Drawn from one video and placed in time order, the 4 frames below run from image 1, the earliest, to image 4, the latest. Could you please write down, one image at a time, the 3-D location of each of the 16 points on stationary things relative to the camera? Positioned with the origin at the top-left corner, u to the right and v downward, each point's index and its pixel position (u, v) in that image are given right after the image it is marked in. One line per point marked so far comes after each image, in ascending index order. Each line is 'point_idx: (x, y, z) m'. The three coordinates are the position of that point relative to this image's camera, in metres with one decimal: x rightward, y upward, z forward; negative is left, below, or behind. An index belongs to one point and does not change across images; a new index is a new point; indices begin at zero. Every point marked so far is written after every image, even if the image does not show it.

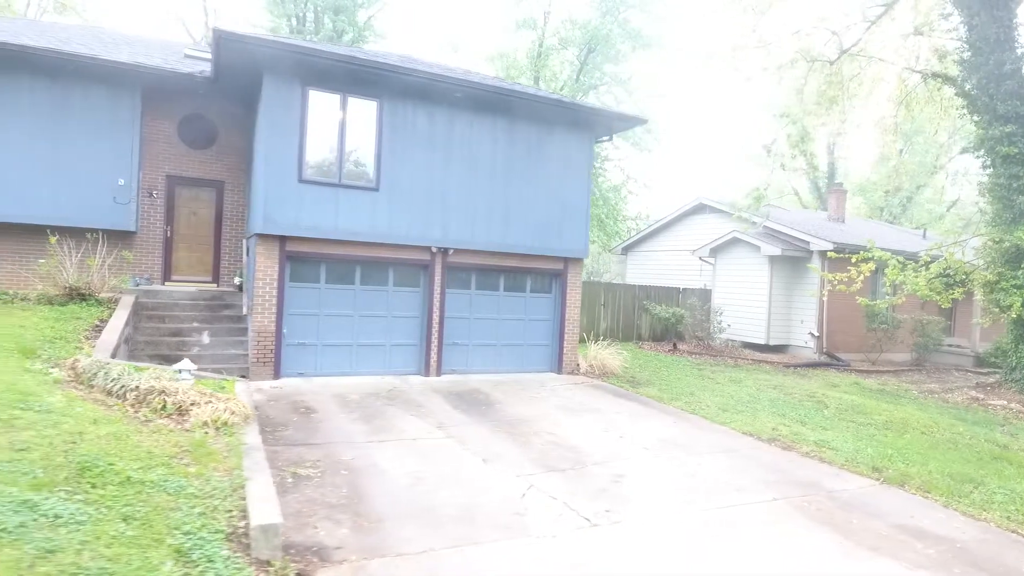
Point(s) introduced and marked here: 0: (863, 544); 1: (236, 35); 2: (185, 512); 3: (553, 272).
0: (+3.1, -2.2, +5.8) m
1: (-3.8, +3.5, +9.4) m
2: (-2.2, -1.5, +4.6) m
3: (+0.9, +0.3, +12.9) m
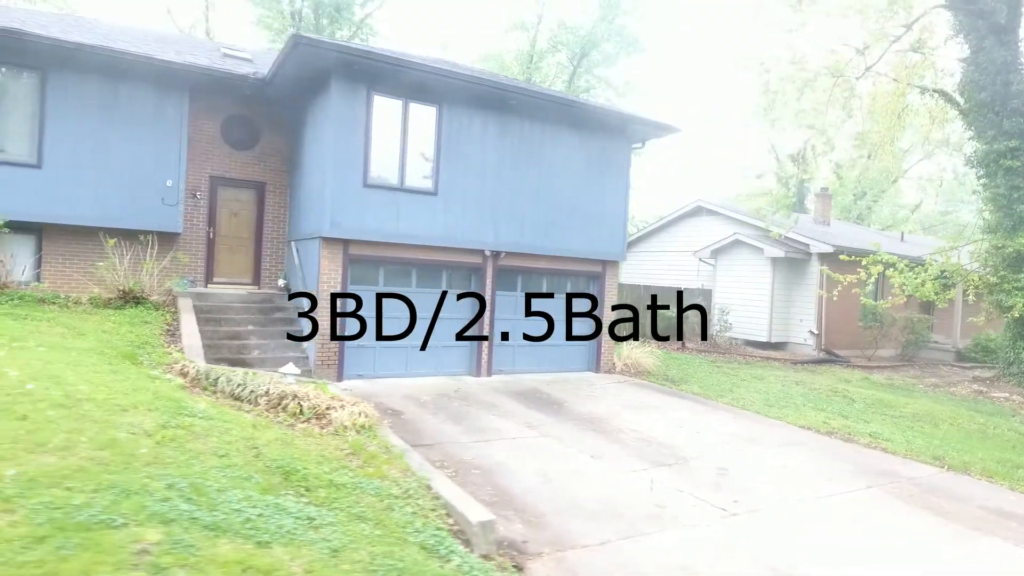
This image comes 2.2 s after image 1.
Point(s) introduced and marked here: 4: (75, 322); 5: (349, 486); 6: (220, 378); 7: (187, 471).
0: (+4.4, -2.3, +6.5) m
1: (-2.8, +3.5, +9.5) m
2: (-0.8, -1.6, +4.9) m
3: (+1.6, +0.3, +13.3) m
4: (-5.7, -0.5, +8.9) m
5: (-1.2, -1.5, +5.1) m
6: (-3.1, -1.0, +7.2) m
7: (-2.2, -1.2, +4.5) m
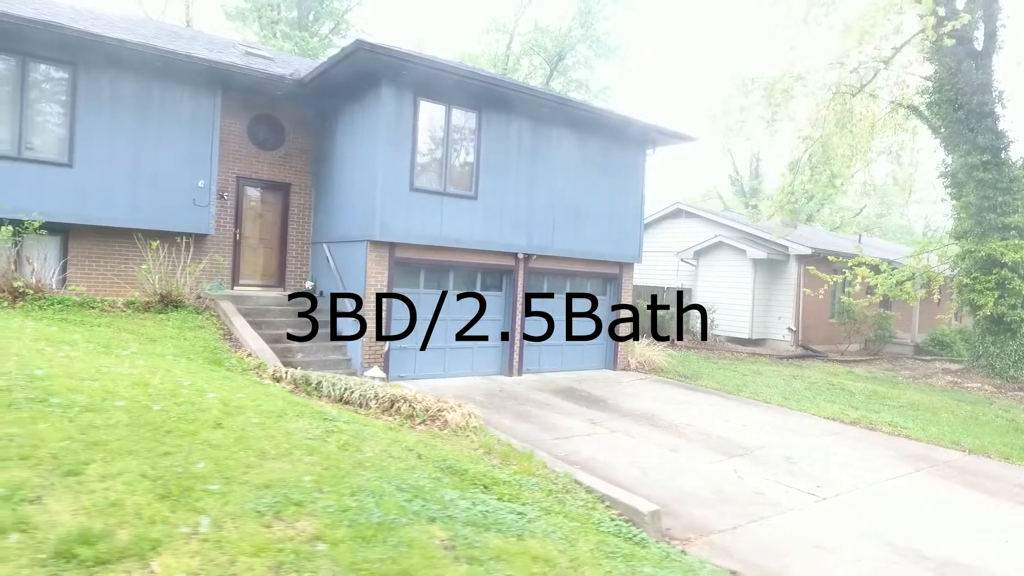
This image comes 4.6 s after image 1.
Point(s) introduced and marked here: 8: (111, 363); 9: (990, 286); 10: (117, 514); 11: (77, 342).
0: (+5.5, -2.3, +7.4) m
1: (-2.0, +3.4, +9.6) m
2: (+0.5, -1.7, +5.2) m
3: (+2.0, +0.2, +13.9) m
4: (-4.8, -0.5, +8.7) m
5: (0.0, -1.6, +5.4) m
6: (-2.1, -1.0, +7.3) m
7: (-0.9, -1.3, +4.7) m
8: (-3.6, -0.7, +6.0) m
9: (+10.0, 0.0, +14.0) m
10: (-1.8, -1.0, +3.1) m
11: (-4.4, -0.5, +6.7) m
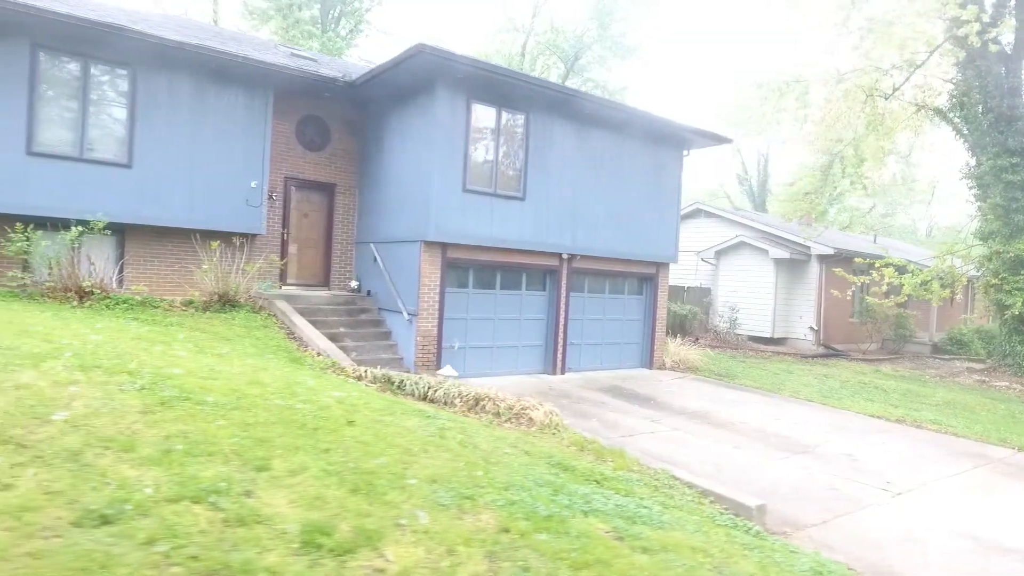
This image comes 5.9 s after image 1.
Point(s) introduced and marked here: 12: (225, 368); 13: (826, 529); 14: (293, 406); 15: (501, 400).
0: (+6.3, -2.3, +7.6) m
1: (-1.1, +3.4, +9.7) m
2: (+1.4, -1.7, +5.4) m
3: (+2.8, +0.3, +14.1) m
4: (-4.0, -0.5, +8.8) m
5: (+0.9, -1.6, +5.6) m
6: (-1.2, -1.0, +7.4) m
7: (0.0, -1.3, +4.9) m
8: (-2.7, -0.7, +6.2) m
9: (+10.7, 0.0, +14.3) m
10: (-0.9, -1.1, +3.2) m
11: (-3.5, -0.5, +6.9) m
12: (-2.5, -0.7, +5.9) m
13: (+2.8, -2.1, +5.9) m
14: (-1.6, -0.9, +5.0) m
15: (-0.1, -1.2, +7.2) m
